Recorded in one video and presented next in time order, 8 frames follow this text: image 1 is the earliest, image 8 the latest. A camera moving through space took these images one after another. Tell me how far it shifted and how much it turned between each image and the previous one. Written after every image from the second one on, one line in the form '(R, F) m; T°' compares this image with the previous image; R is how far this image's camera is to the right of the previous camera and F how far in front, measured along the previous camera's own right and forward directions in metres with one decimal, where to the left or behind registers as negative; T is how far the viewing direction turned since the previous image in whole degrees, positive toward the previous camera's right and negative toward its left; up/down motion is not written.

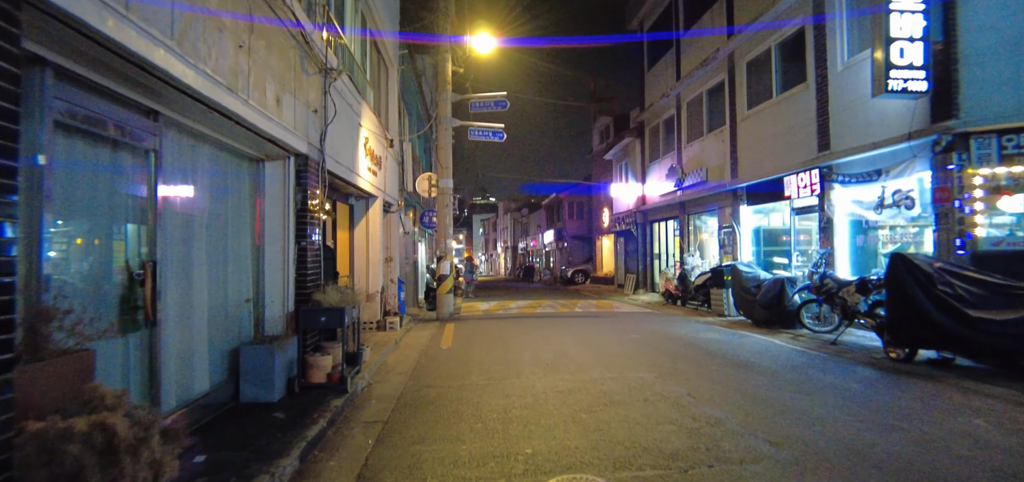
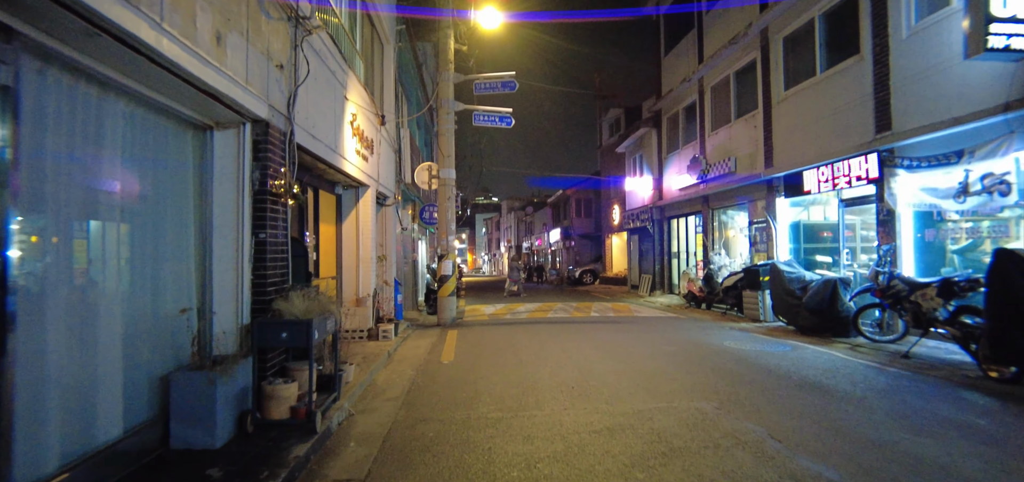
(-0.2, +1.6) m; 0°
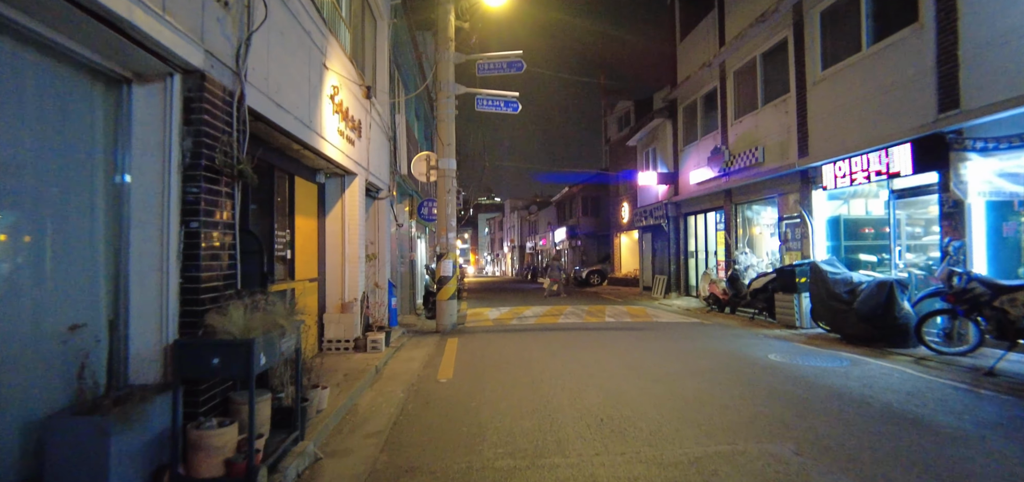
(-0.1, +1.3) m; 0°
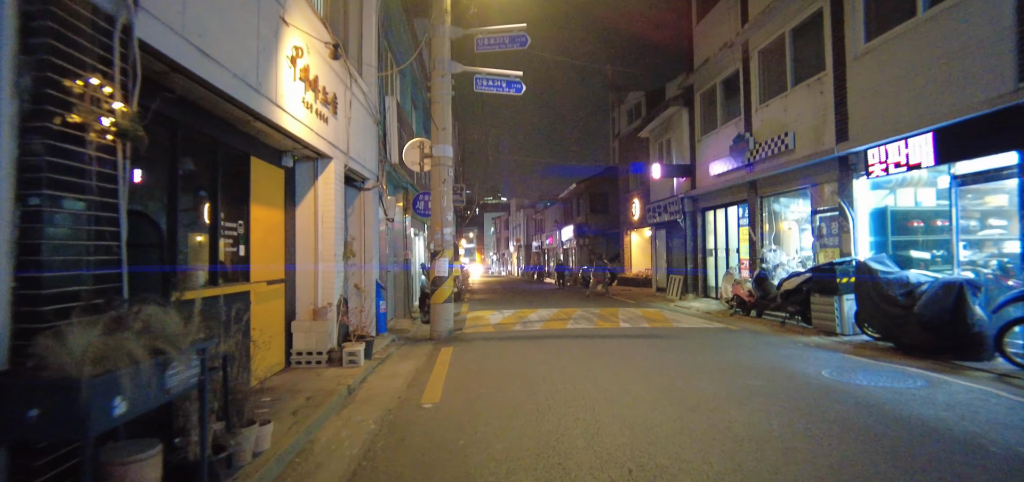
(+0.1, +1.3) m; -1°
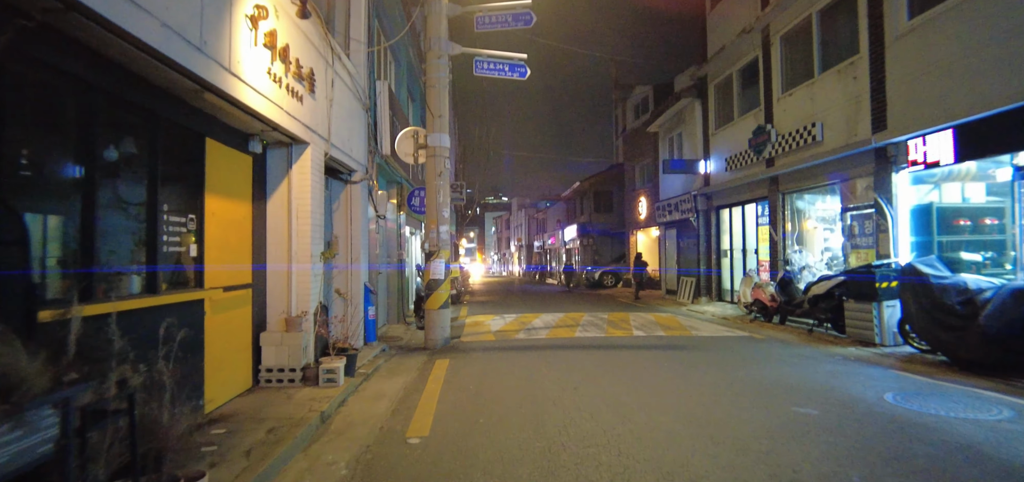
(0.0, +1.0) m; 0°
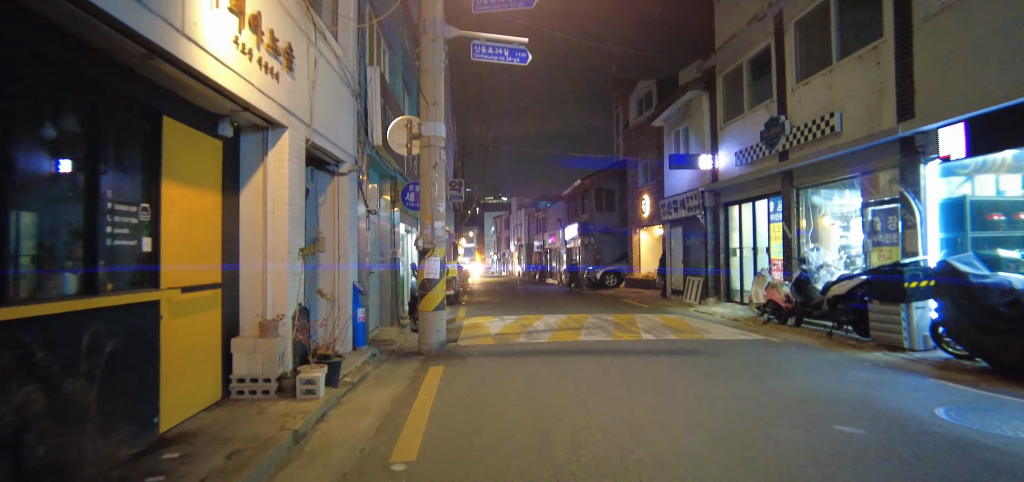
(0.0, +0.7) m; 0°
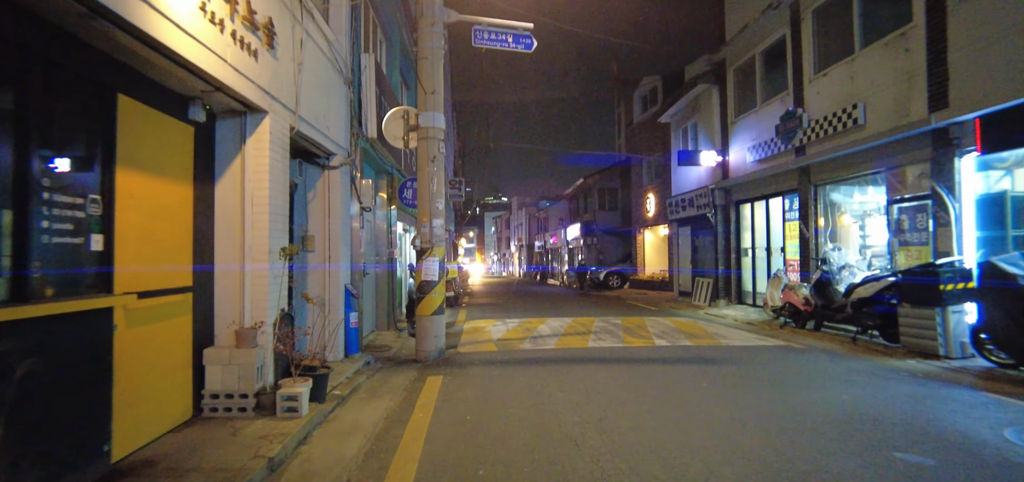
(-0.1, +0.6) m; 0°
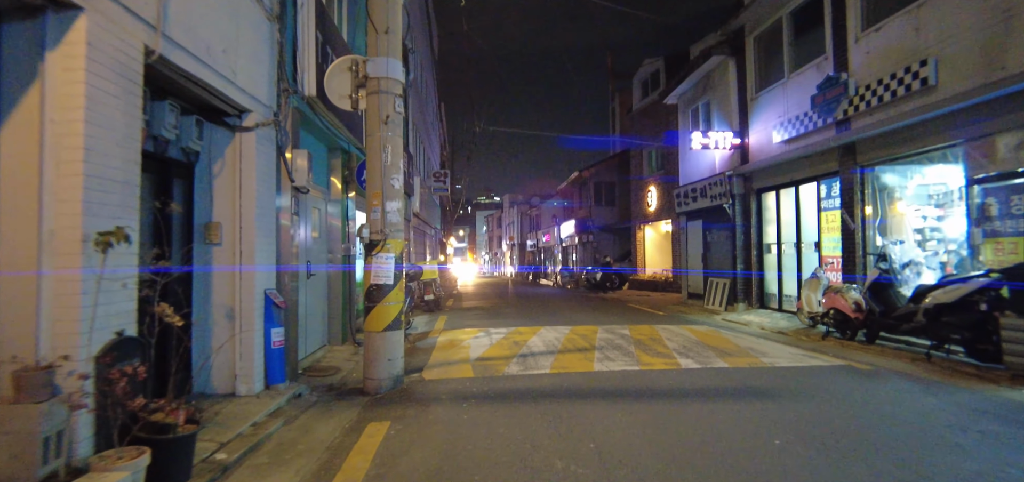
(+0.1, +2.1) m; +1°
